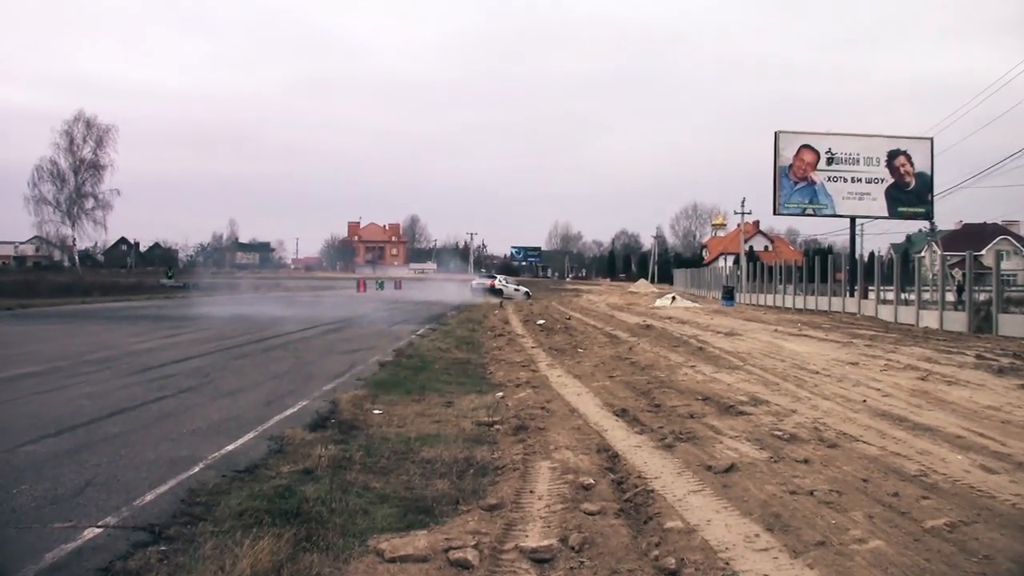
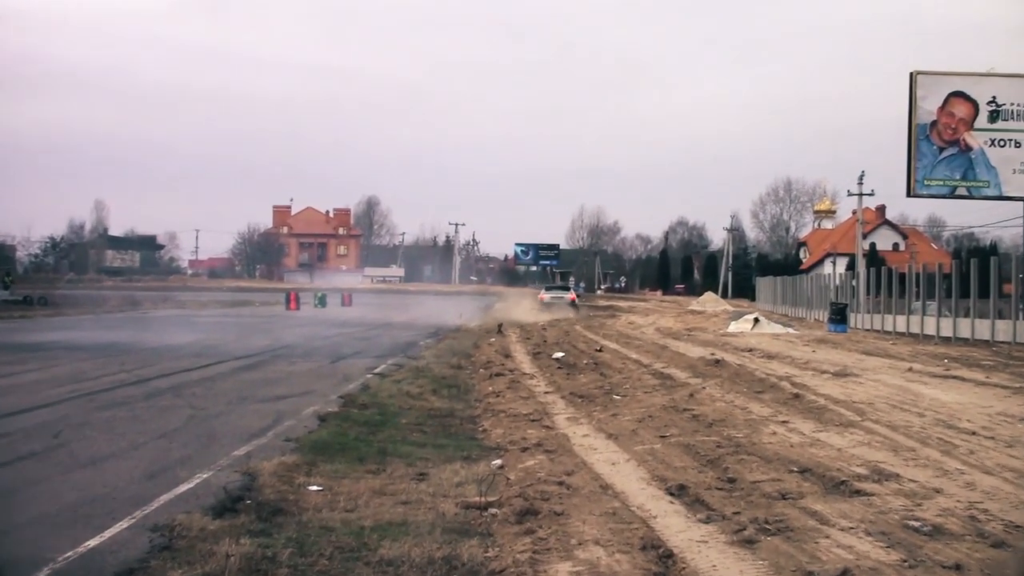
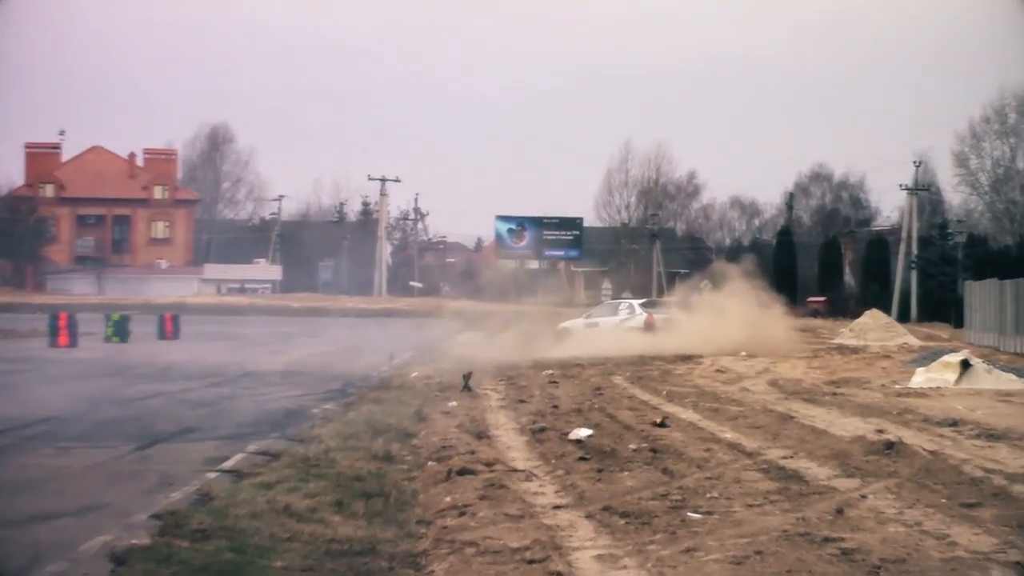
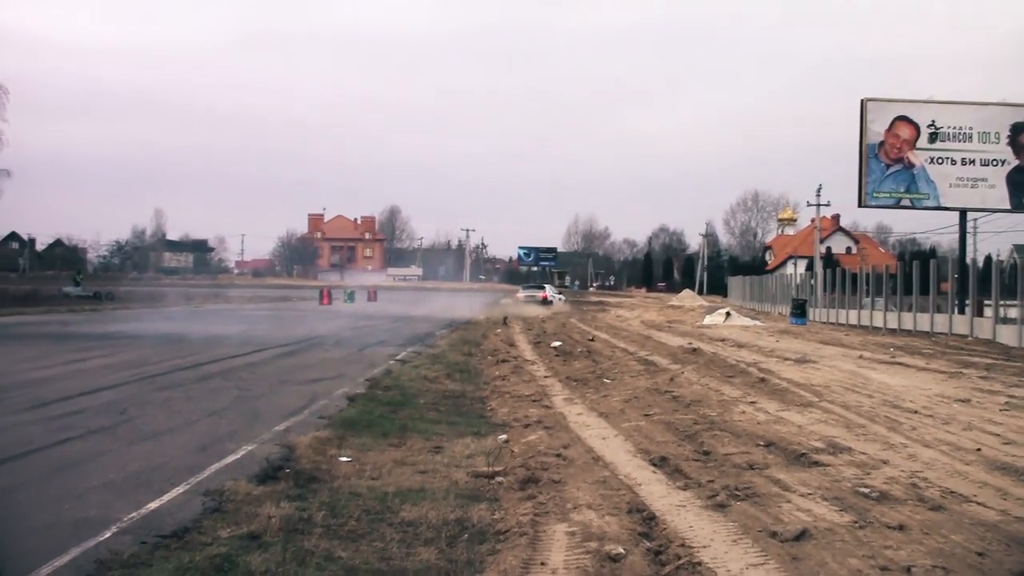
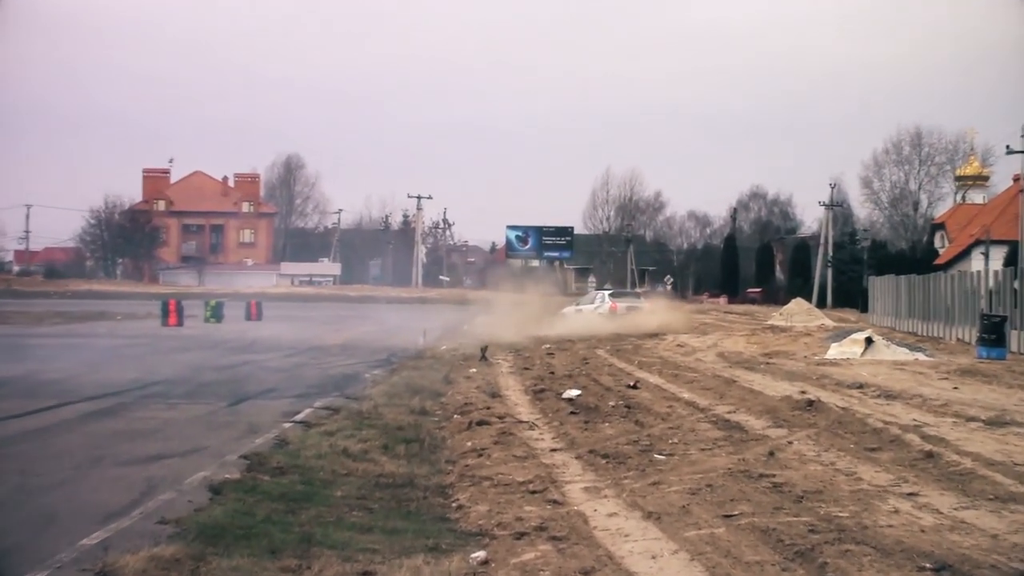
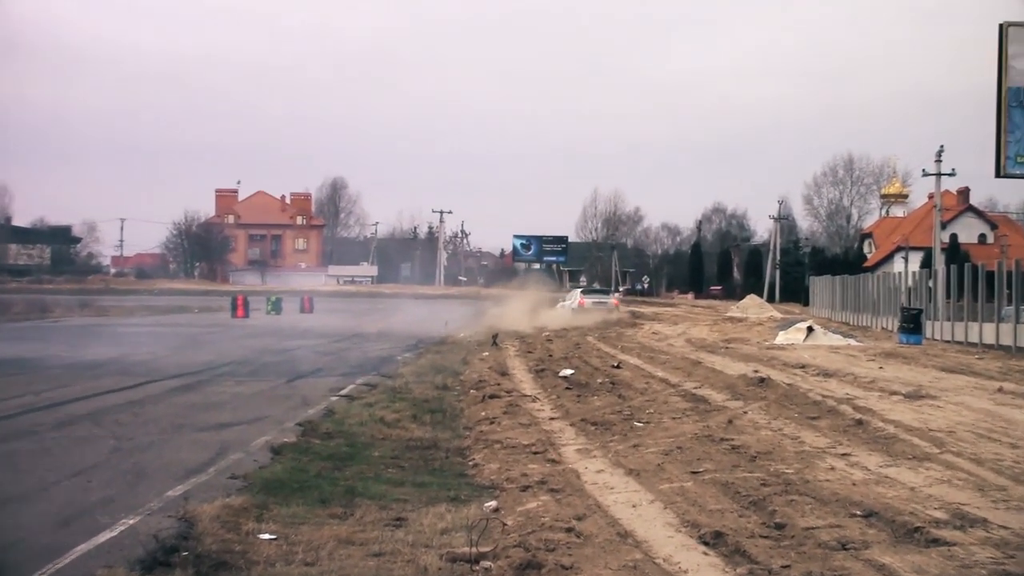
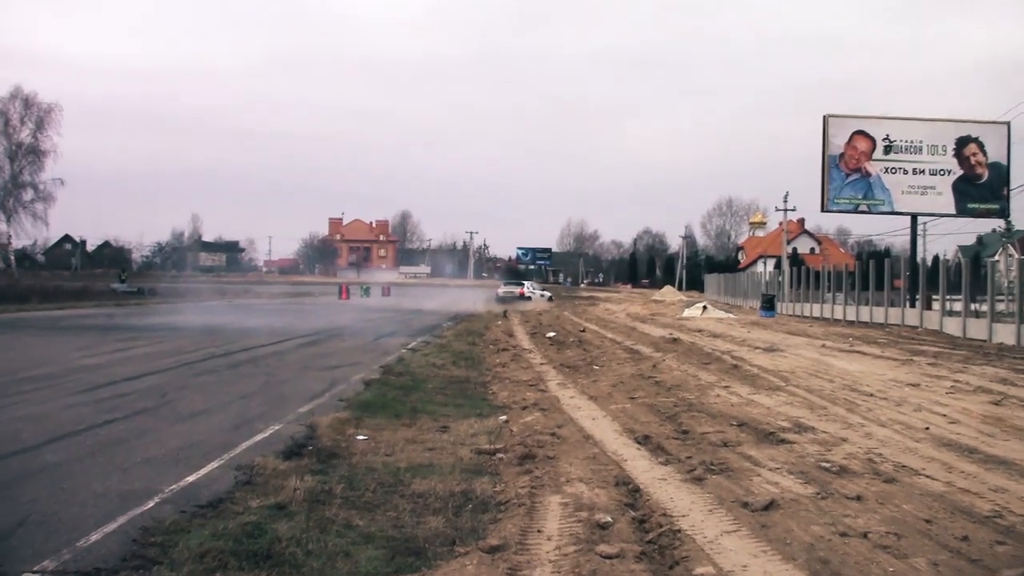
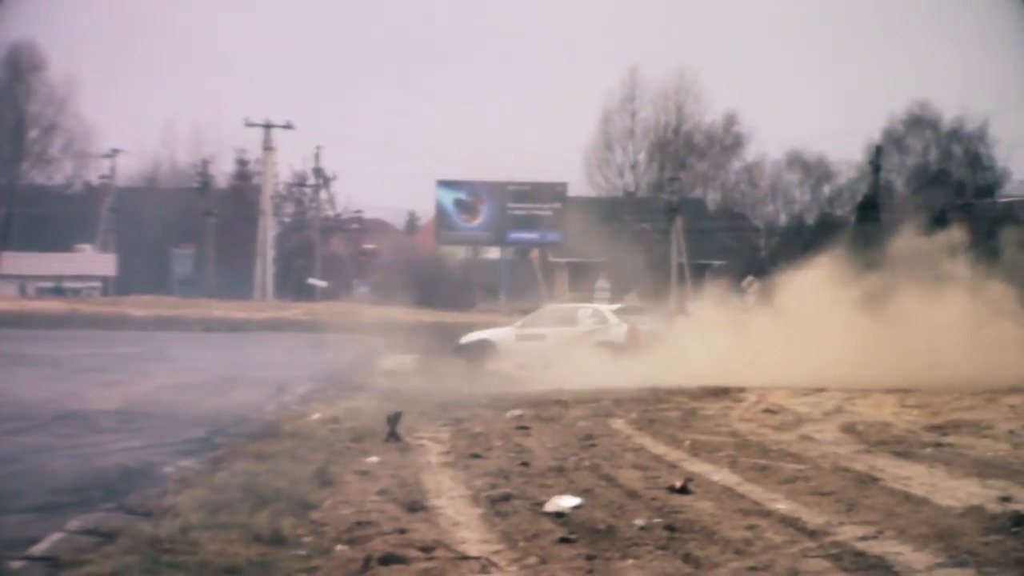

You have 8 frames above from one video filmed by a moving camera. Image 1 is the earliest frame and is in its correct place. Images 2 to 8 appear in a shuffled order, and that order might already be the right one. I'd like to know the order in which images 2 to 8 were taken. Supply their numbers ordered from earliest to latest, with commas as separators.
7, 4, 2, 6, 5, 3, 8
